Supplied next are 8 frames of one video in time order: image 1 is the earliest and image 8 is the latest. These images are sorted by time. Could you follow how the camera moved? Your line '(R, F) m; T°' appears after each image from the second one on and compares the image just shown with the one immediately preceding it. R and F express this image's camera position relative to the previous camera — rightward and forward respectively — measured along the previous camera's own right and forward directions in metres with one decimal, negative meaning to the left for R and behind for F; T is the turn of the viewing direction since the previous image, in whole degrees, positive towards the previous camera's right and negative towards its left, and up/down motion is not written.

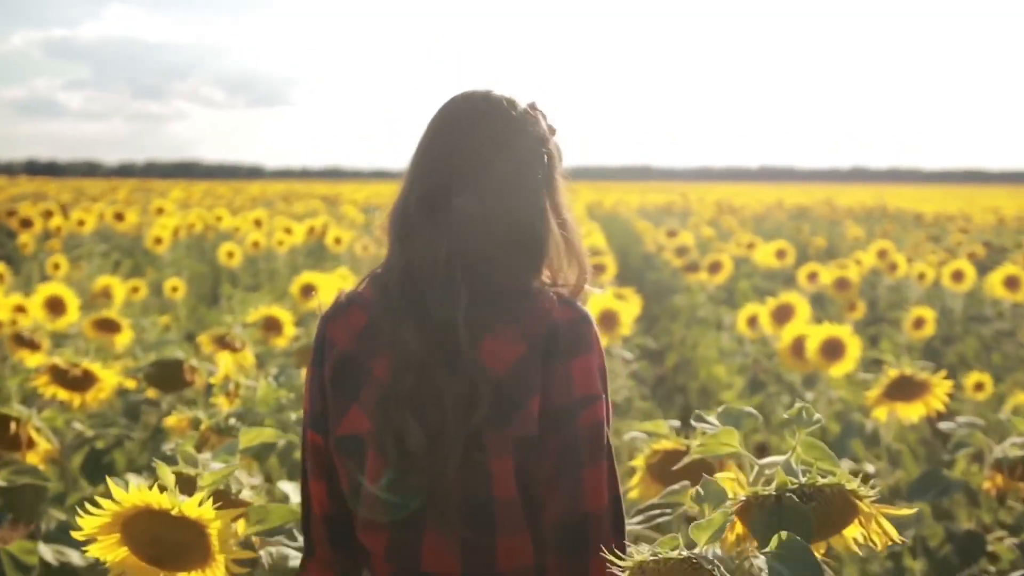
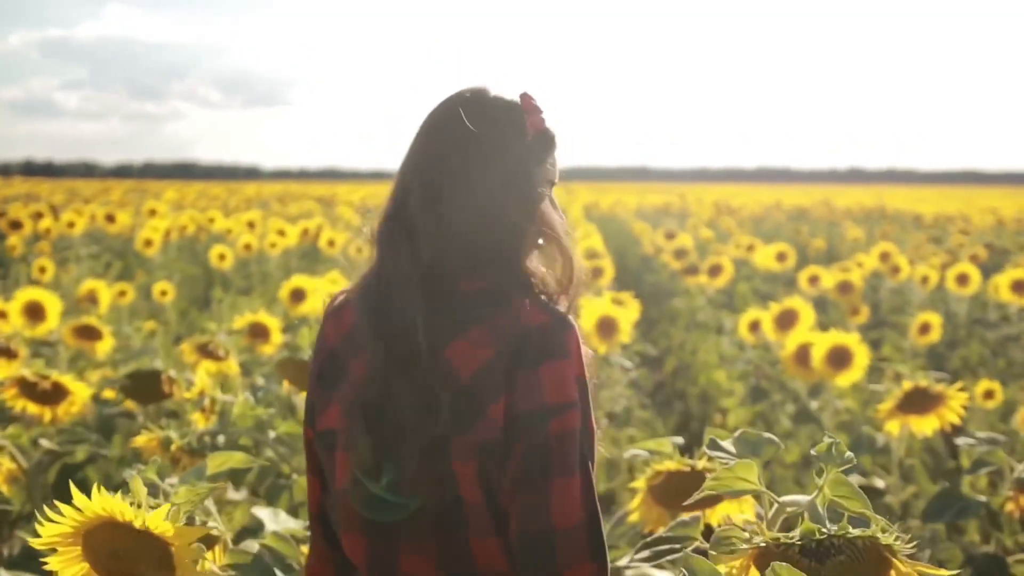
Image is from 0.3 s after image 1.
(0.0, +0.2) m; 0°
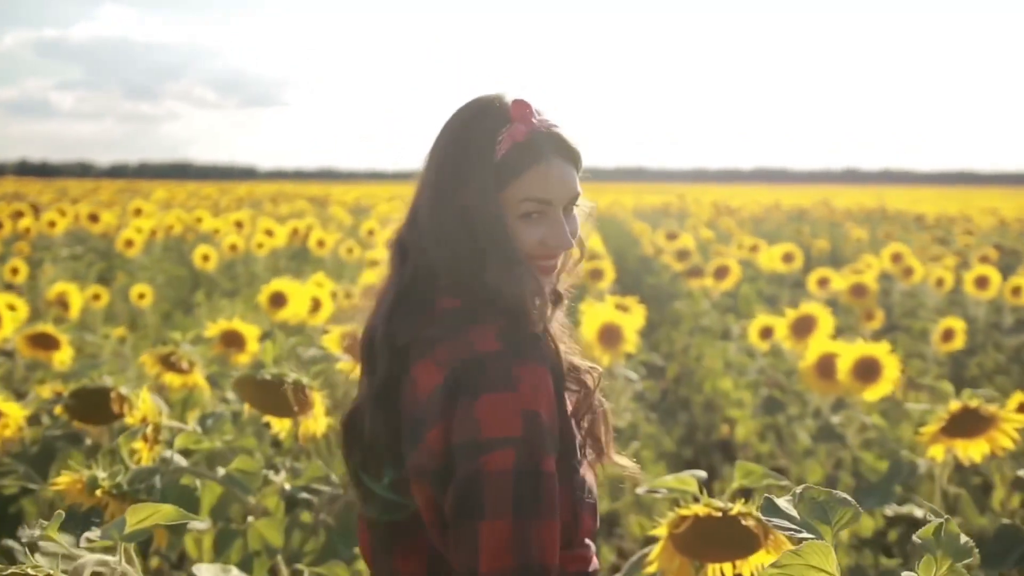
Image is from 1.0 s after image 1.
(0.0, +0.4) m; 0°
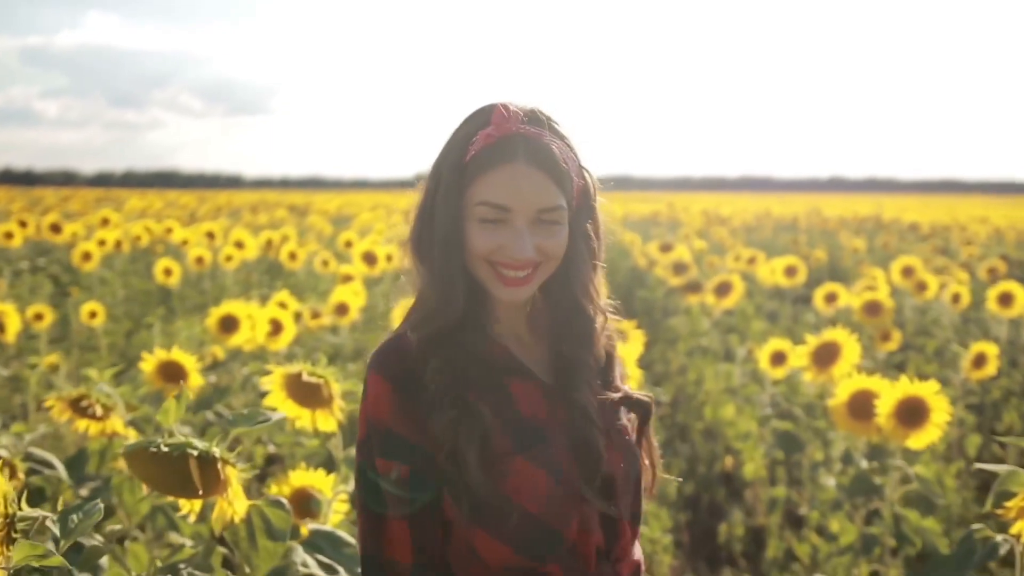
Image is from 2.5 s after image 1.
(0.0, +0.6) m; +1°
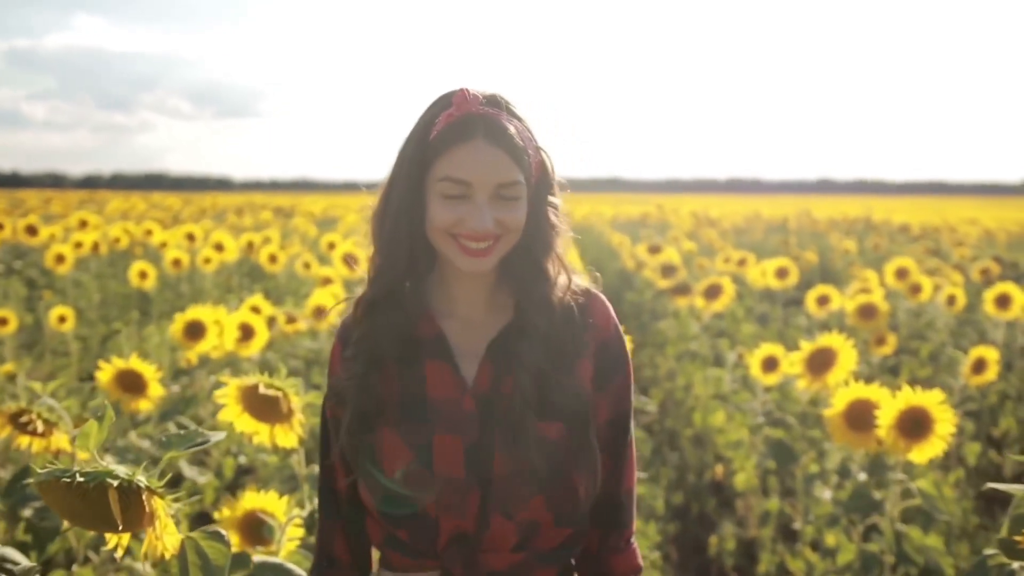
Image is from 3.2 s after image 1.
(0.0, +0.2) m; +1°
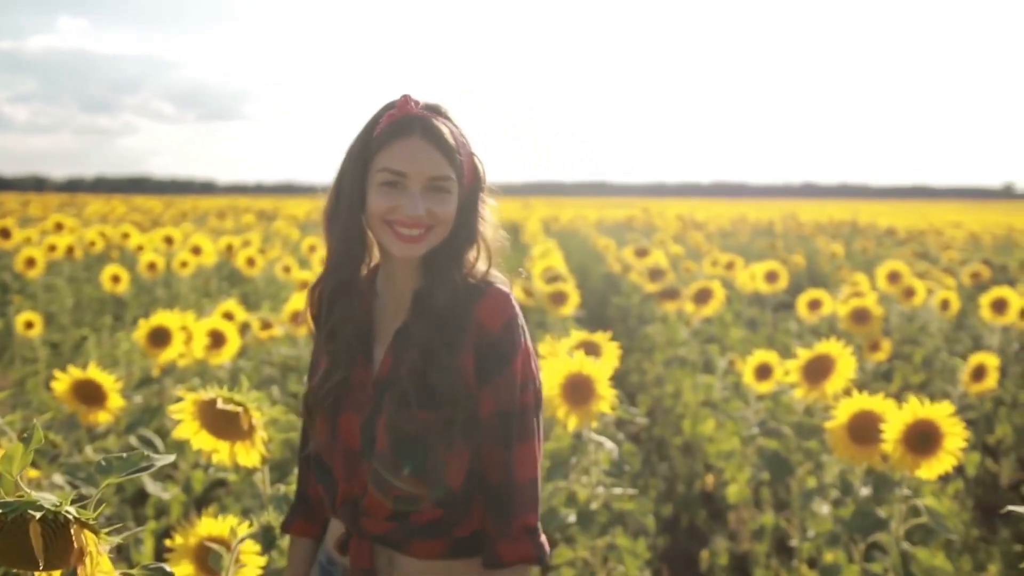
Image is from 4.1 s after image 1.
(0.0, +0.2) m; +1°
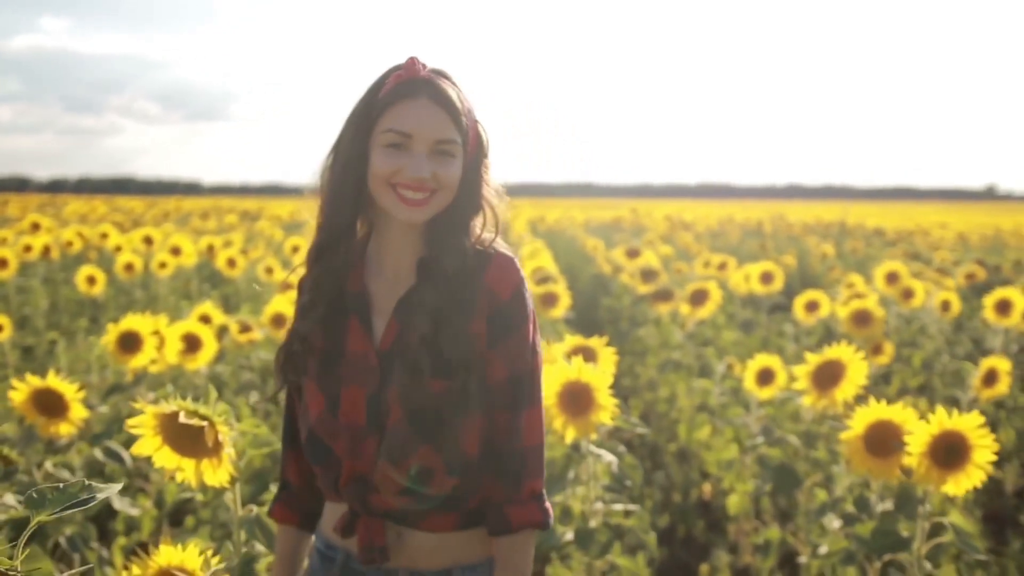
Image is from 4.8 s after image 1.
(0.0, +0.2) m; +1°
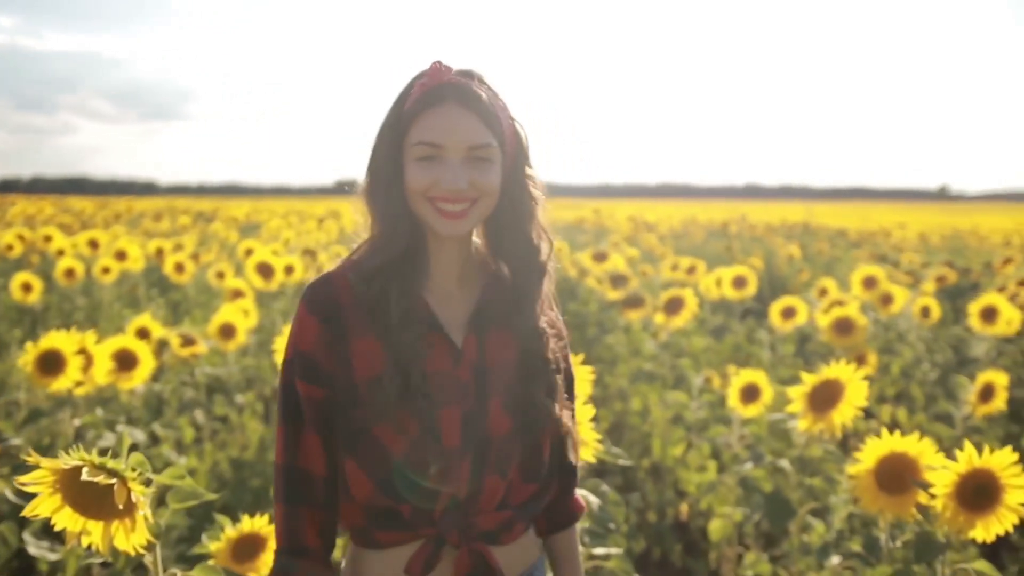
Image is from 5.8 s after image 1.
(0.0, +0.4) m; +2°
